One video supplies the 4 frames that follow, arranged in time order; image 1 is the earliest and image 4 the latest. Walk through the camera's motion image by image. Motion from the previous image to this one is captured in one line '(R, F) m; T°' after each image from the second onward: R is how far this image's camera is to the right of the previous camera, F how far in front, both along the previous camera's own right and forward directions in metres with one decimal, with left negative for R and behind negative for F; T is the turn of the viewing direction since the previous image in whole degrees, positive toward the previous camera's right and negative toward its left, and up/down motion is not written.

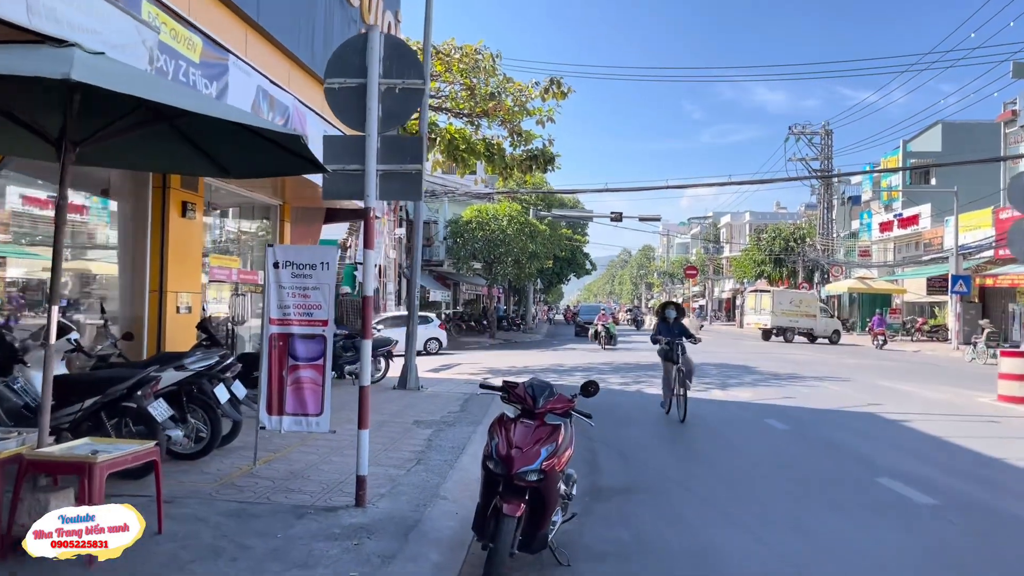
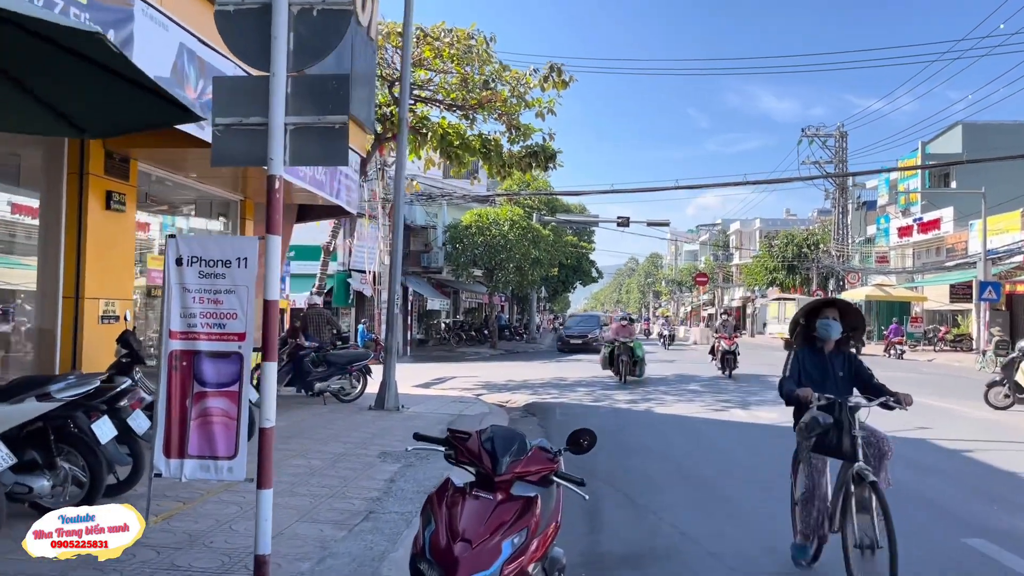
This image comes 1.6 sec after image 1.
(+0.2, +1.6) m; 0°
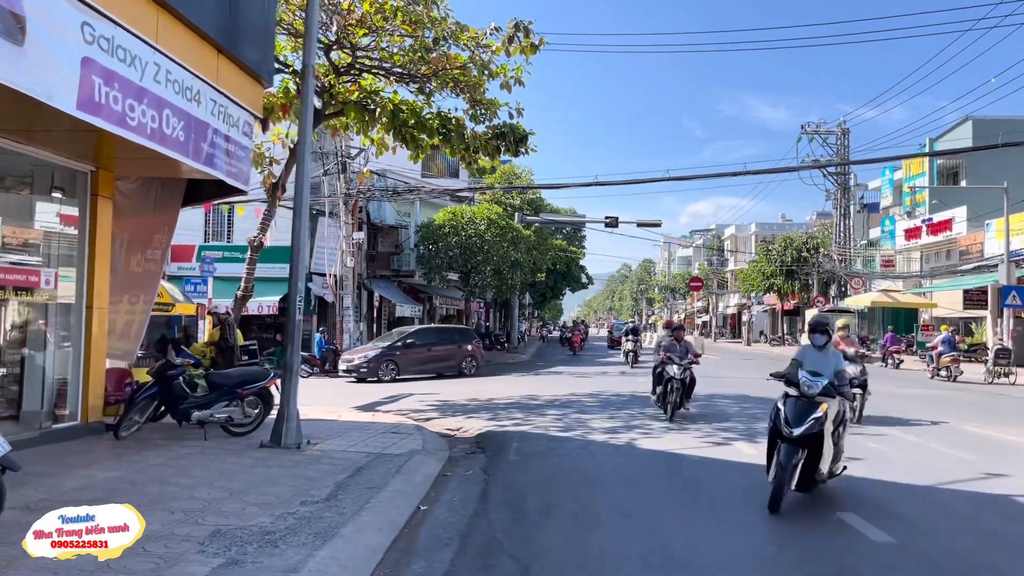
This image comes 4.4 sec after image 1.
(+0.6, +2.7) m; 0°
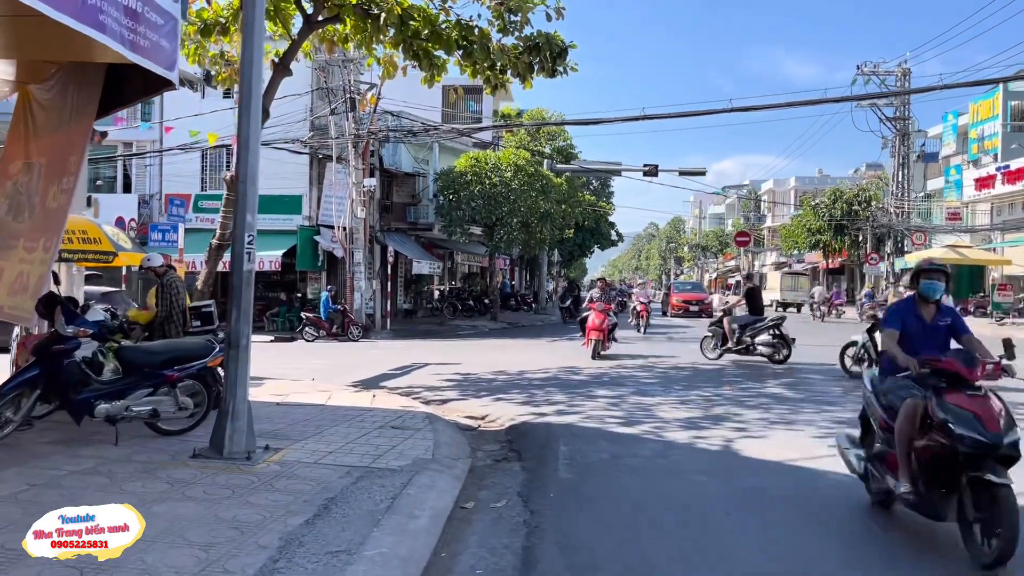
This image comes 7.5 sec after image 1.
(-0.2, +2.9) m; -2°
